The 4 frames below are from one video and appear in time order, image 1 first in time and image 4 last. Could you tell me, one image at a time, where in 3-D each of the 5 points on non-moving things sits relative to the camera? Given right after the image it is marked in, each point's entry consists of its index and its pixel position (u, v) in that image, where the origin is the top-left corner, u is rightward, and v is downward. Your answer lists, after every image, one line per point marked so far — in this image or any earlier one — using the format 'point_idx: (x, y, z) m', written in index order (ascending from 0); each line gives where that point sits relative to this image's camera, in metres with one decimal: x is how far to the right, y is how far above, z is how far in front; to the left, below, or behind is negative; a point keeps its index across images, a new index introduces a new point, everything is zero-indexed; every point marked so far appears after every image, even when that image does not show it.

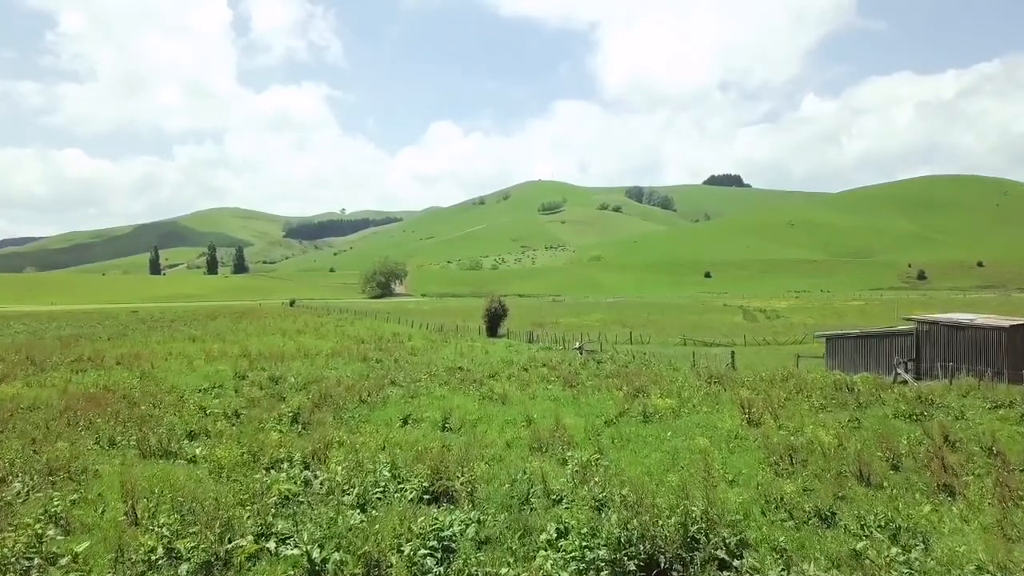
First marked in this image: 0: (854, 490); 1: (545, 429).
0: (+6.8, -4.0, +12.6) m
1: (+1.0, -4.2, +19.0) m
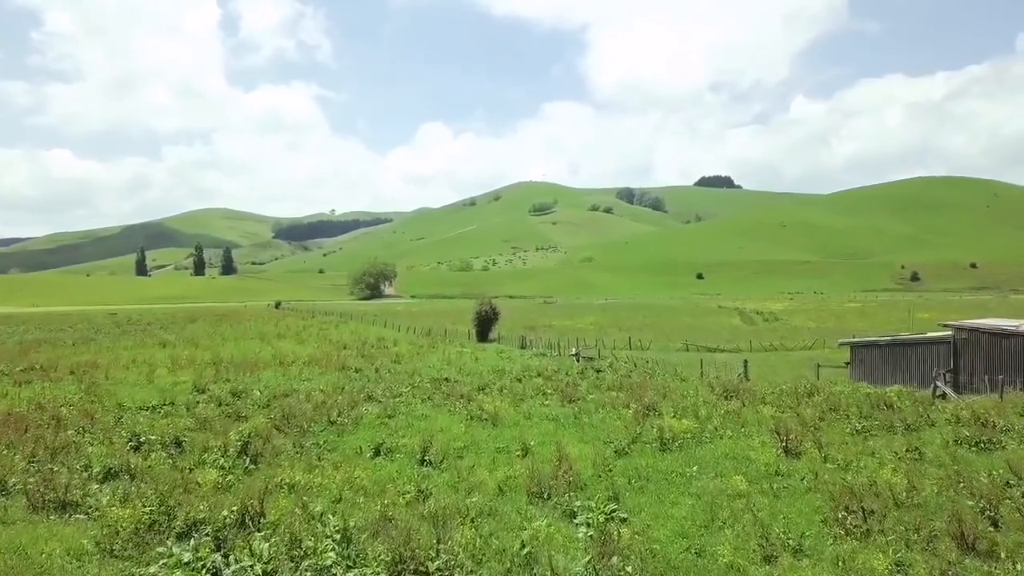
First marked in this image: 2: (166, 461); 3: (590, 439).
0: (+6.7, -4.1, +9.5) m
1: (+0.8, -4.3, +15.8) m
2: (-8.7, -4.3, +16.0) m
3: (+2.3, -4.4, +18.6) m
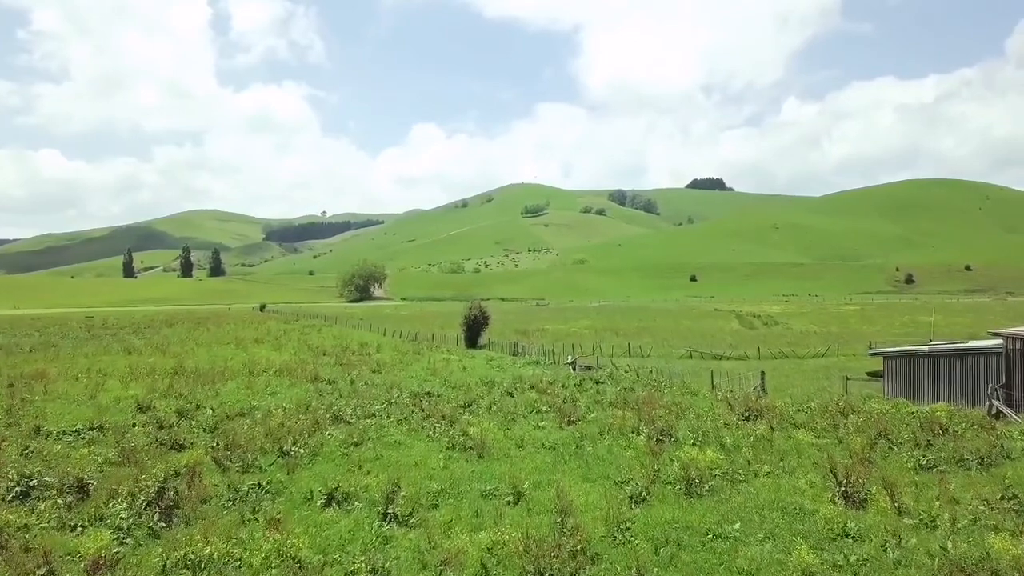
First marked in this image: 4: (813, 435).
0: (+6.6, -4.2, +6.0) m
1: (+0.6, -4.4, +12.3) m
2: (-8.9, -4.4, +12.4) m
3: (+2.0, -4.5, +15.1) m
4: (+9.1, -4.4, +19.2) m
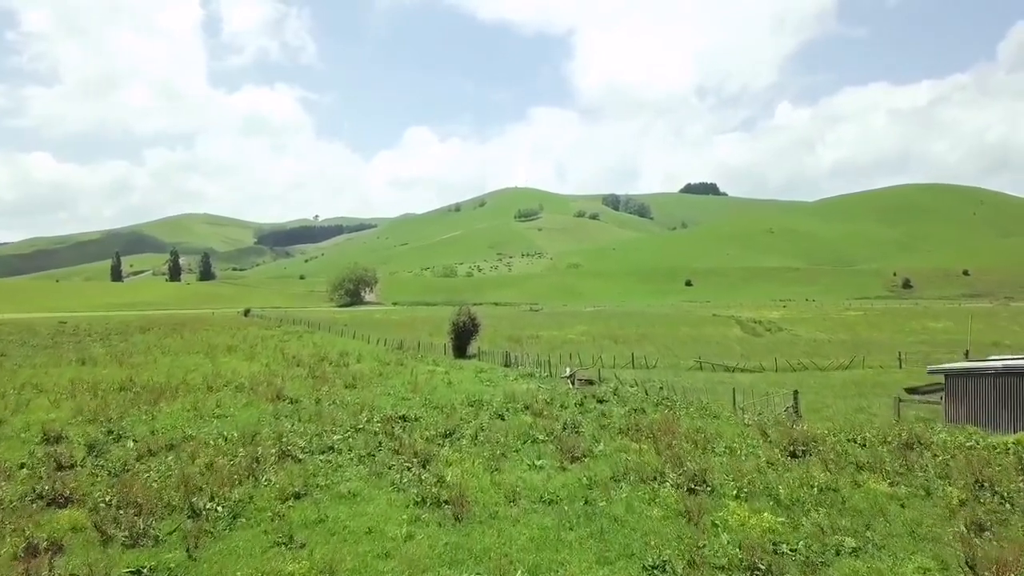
0: (+6.4, -4.2, +1.7) m
1: (+0.4, -4.5, +7.9) m
2: (-9.1, -4.5, +7.9) m
3: (+1.8, -4.6, +10.7) m
4: (+8.9, -4.6, +15.0) m
